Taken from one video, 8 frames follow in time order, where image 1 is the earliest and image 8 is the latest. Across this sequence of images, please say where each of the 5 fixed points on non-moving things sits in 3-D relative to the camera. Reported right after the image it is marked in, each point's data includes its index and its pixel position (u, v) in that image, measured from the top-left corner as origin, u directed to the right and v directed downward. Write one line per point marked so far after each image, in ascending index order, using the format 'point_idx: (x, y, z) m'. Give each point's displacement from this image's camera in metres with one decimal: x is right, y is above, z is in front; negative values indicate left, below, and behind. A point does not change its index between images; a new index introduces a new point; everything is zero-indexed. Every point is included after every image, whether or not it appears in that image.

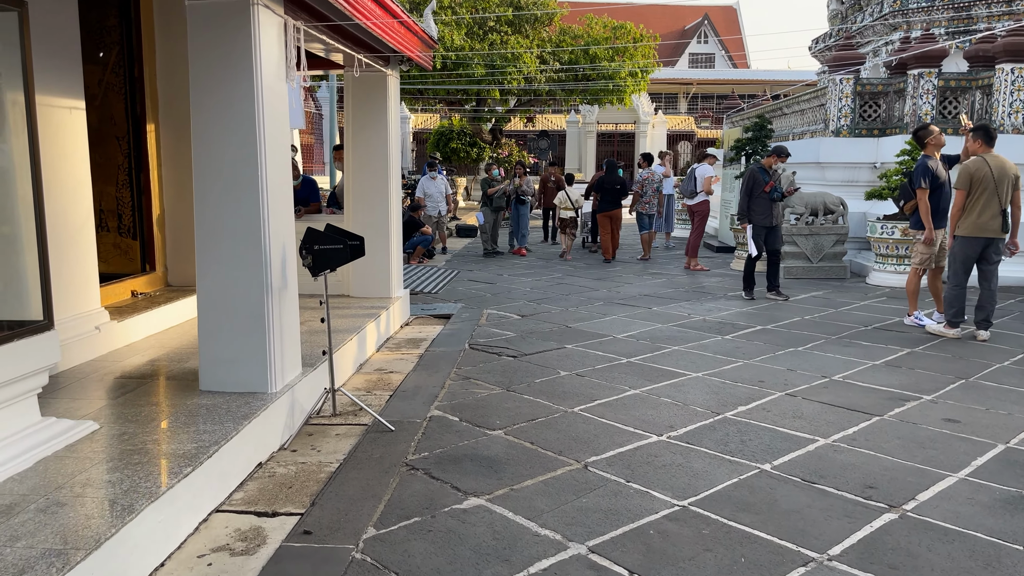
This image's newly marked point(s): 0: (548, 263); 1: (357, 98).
0: (+0.5, +0.4, +11.3) m
1: (-1.4, +1.6, +6.7) m
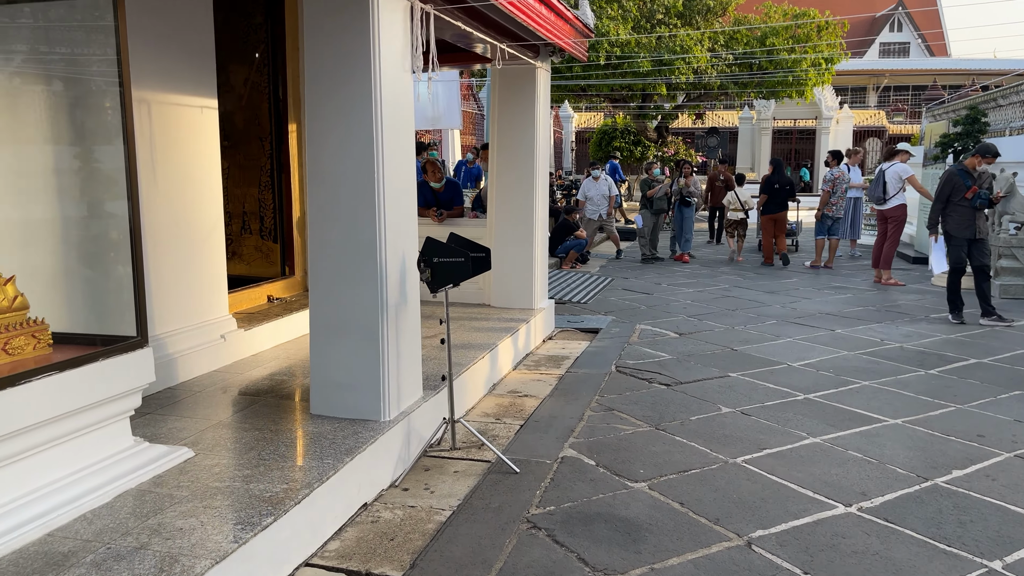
0: (+2.7, +0.2, +10.3) m
1: (-0.1, +1.6, +6.3) m
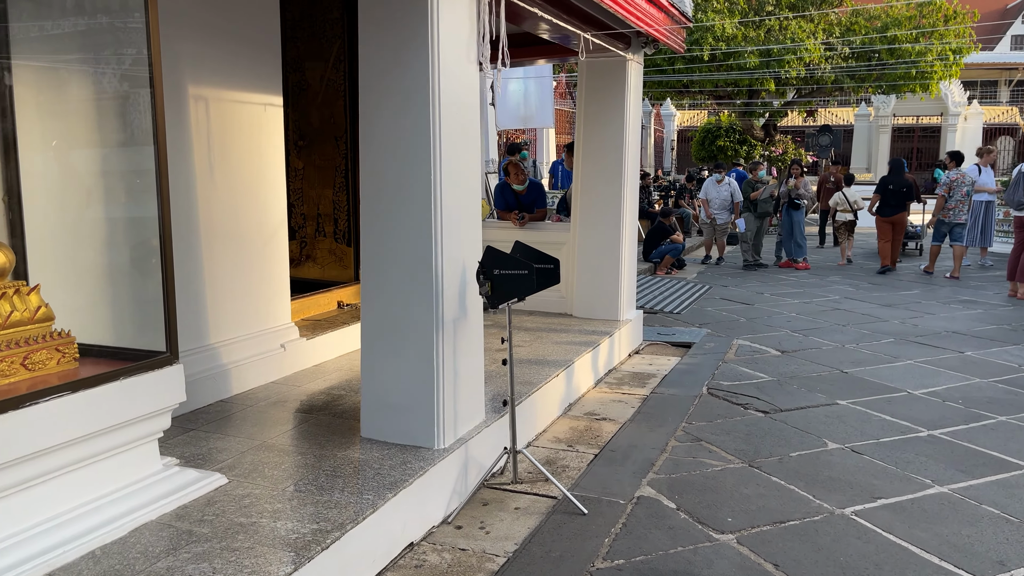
0: (+3.8, +0.1, +9.5) m
1: (+0.6, +1.5, +5.8) m
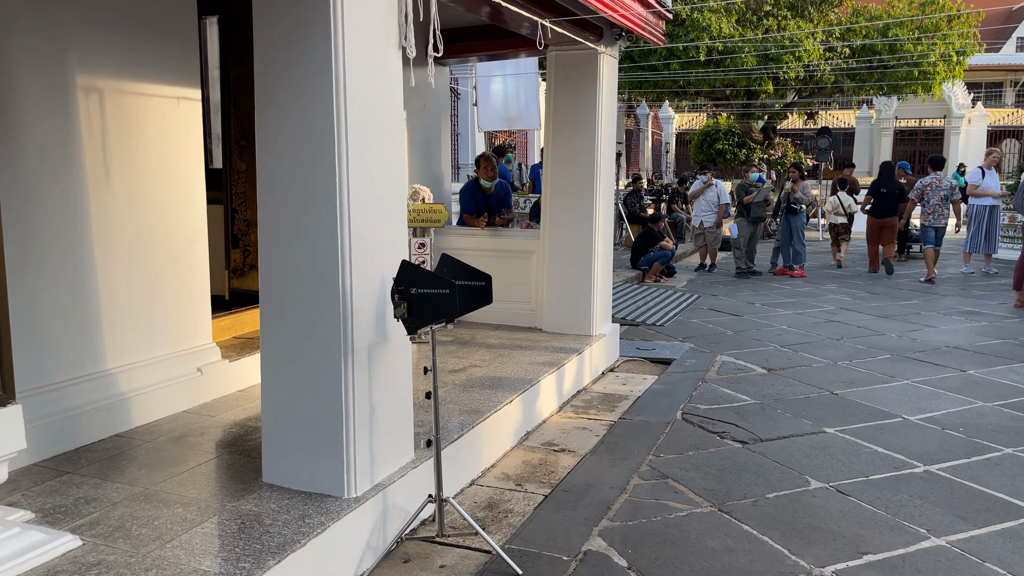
0: (+3.6, 0.0, +9.0) m
1: (+0.3, +1.4, +5.4) m
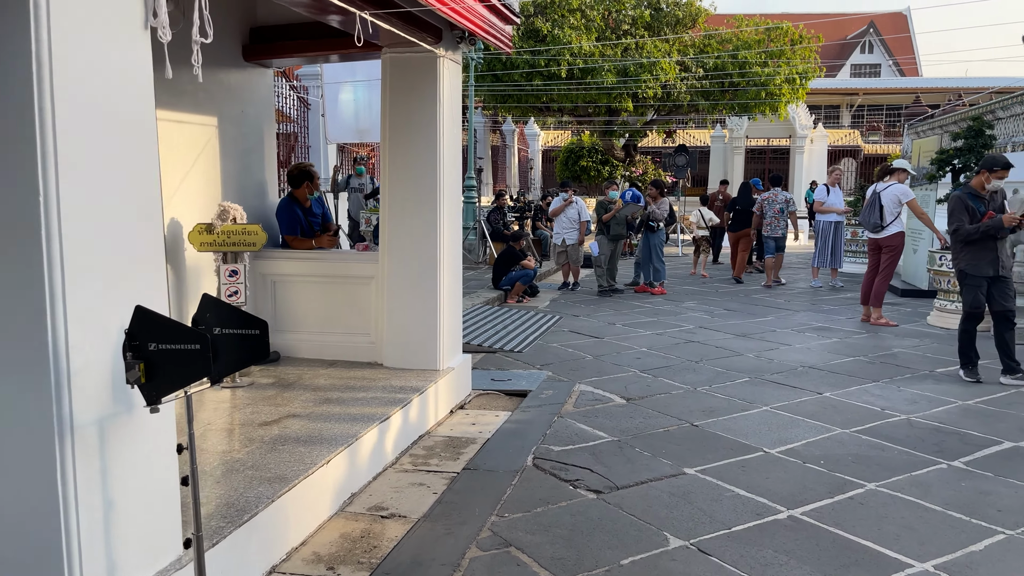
0: (+1.9, -0.2, +8.9) m
1: (-0.7, +1.2, +4.8) m
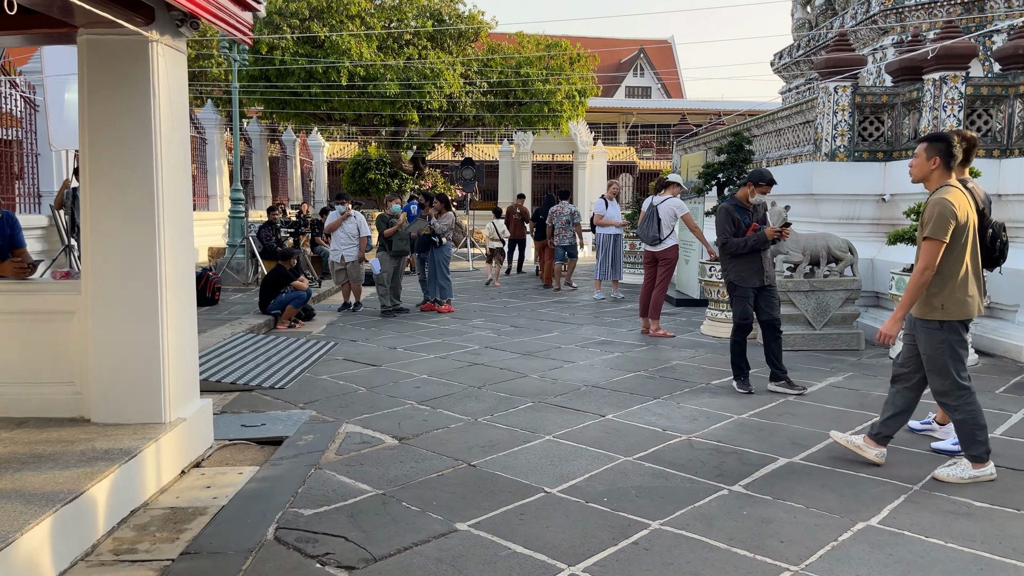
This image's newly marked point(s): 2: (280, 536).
0: (-0.5, -0.4, +8.5) m
1: (-2.1, +1.0, +3.9) m
2: (-1.0, -1.0, +3.3) m
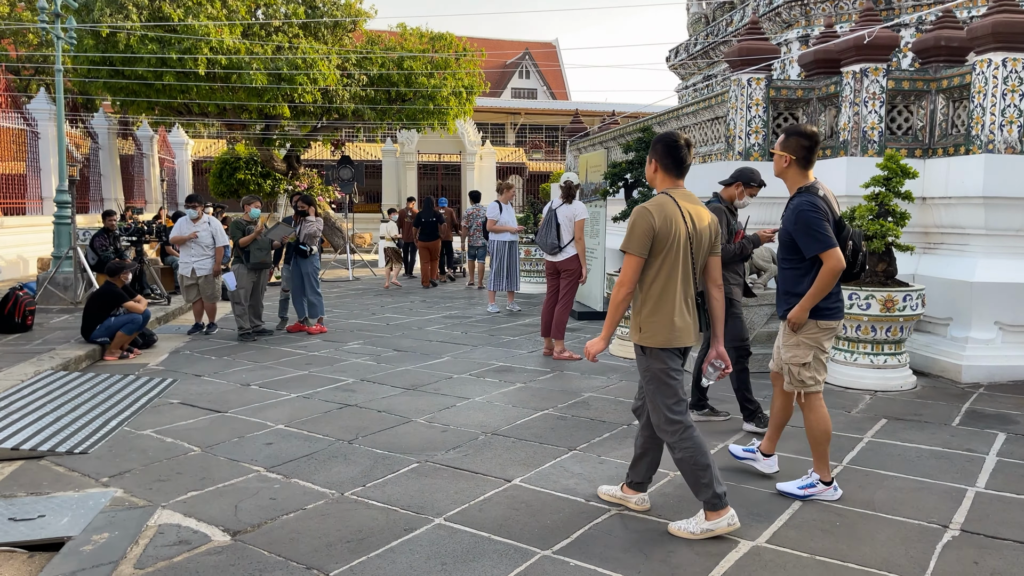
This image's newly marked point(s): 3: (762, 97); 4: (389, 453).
0: (-1.6, -0.6, +7.3) m
1: (-2.5, +0.8, +2.5) m
2: (-1.3, -1.2, +2.1) m
3: (+2.3, +1.8, +7.3) m
4: (-0.7, -0.9, +4.3) m
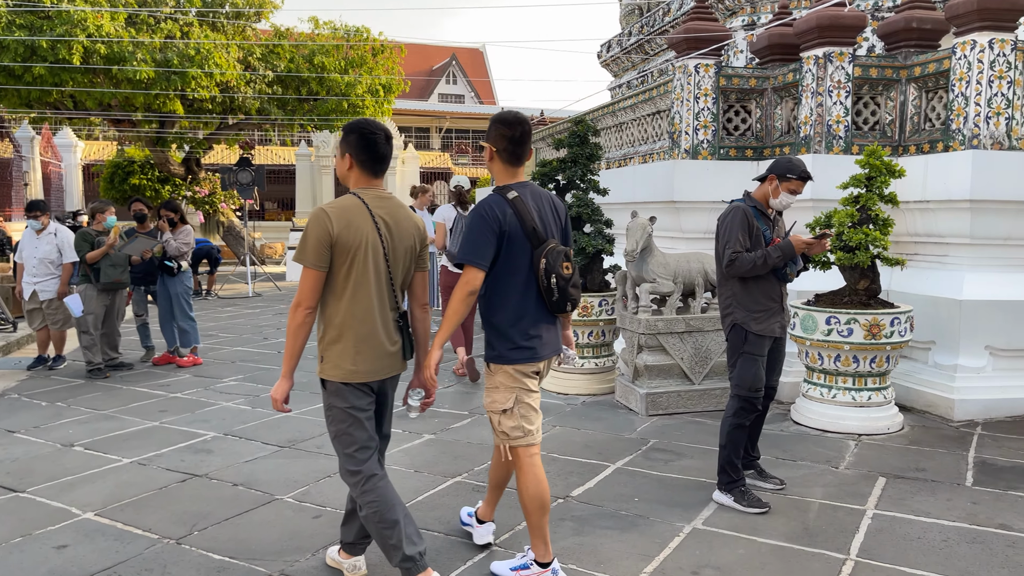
0: (-2.3, -0.8, +5.9) m
1: (-2.8, +0.7, +1.1) m
2: (-1.5, -1.3, +0.8) m
3: (+1.6, +1.6, +6.3) m
4: (-1.1, -1.1, +3.1) m
